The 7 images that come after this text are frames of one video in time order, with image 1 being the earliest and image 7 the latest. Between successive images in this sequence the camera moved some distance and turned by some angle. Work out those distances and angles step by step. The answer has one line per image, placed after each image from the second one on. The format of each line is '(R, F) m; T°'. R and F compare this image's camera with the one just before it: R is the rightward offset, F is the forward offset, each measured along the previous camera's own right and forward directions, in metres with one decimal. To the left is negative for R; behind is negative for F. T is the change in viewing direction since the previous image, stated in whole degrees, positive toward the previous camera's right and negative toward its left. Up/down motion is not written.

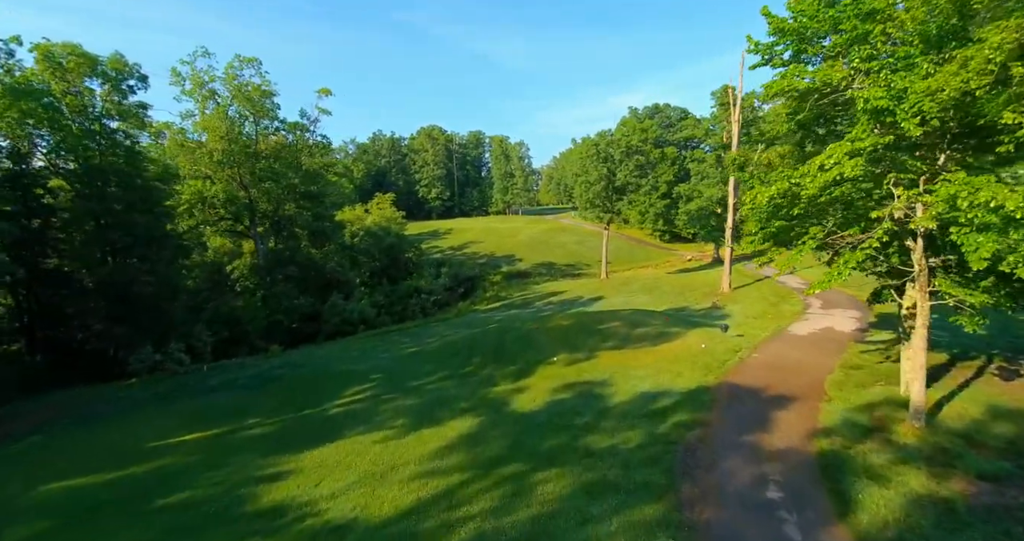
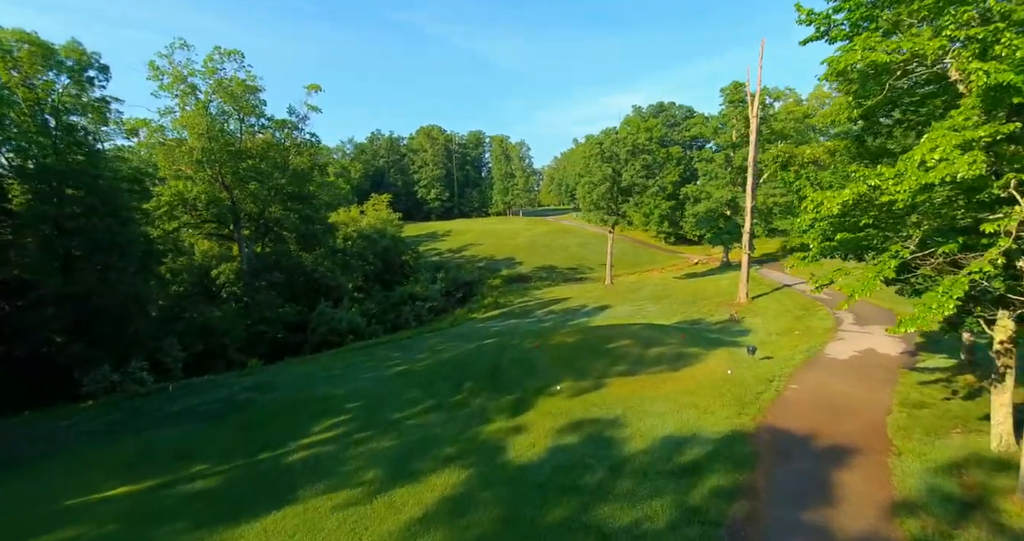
(+0.1, +1.6) m; 0°
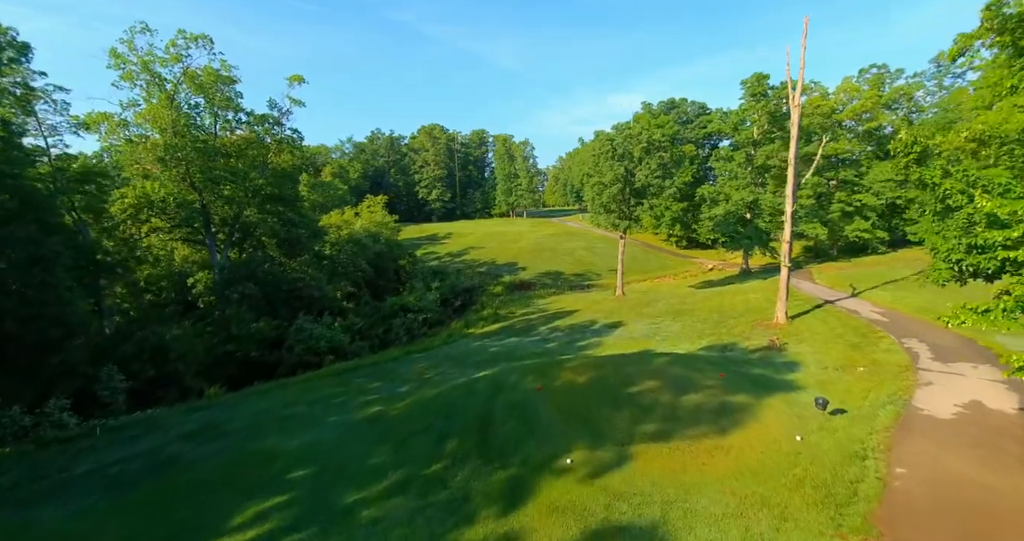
(+0.2, +2.6) m; 0°
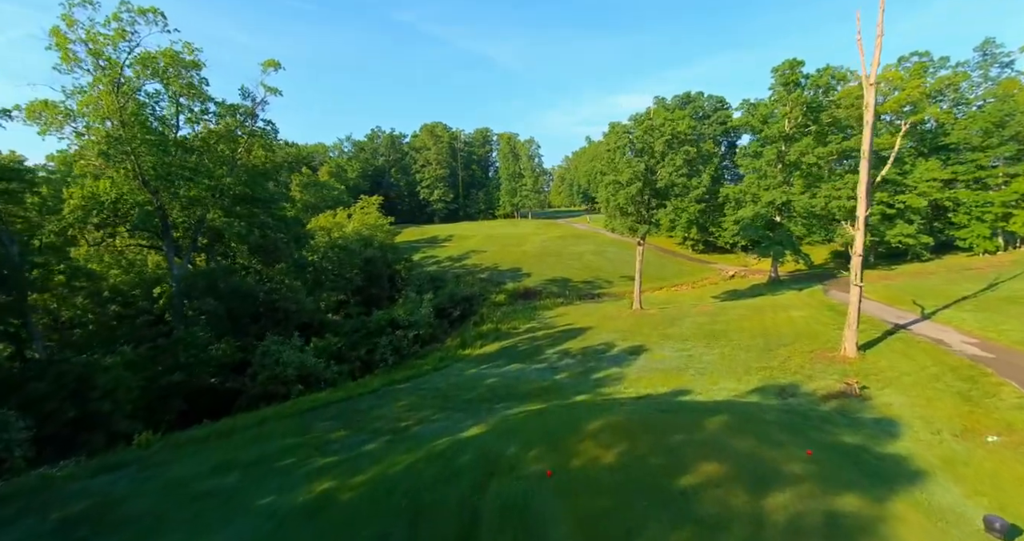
(+0.1, +3.1) m; -1°
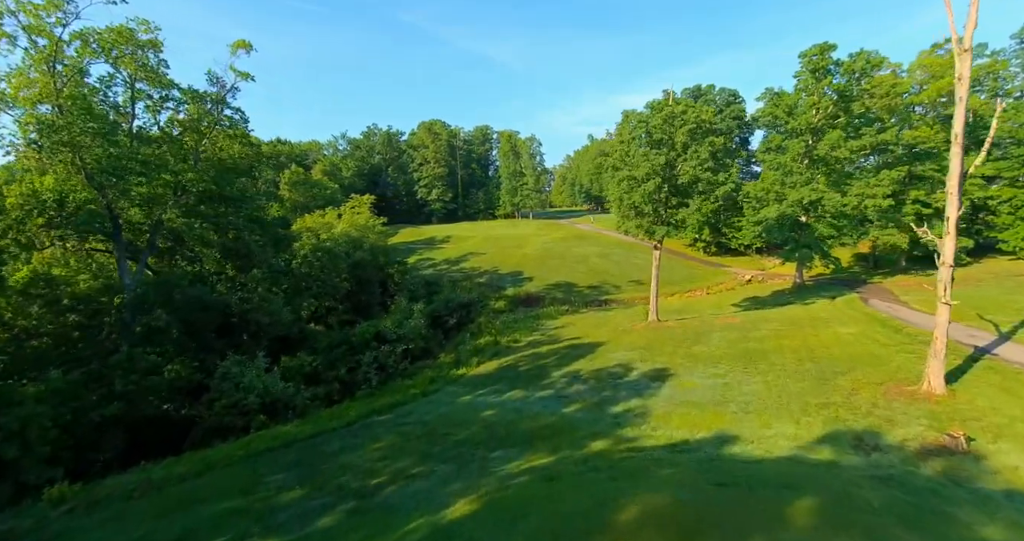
(0.0, +2.6) m; 0°
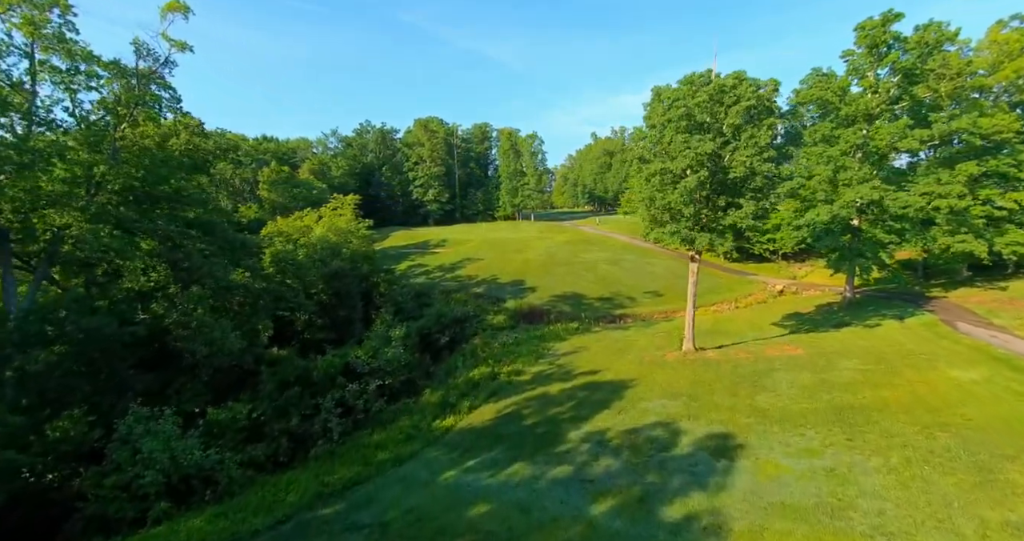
(0.0, +4.1) m; 0°
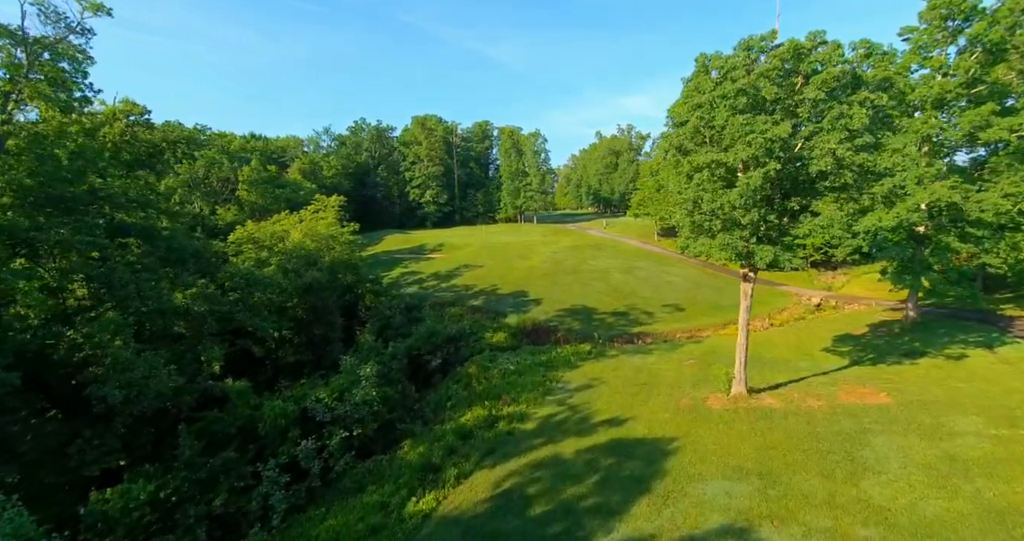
(0.0, +3.6) m; 0°
